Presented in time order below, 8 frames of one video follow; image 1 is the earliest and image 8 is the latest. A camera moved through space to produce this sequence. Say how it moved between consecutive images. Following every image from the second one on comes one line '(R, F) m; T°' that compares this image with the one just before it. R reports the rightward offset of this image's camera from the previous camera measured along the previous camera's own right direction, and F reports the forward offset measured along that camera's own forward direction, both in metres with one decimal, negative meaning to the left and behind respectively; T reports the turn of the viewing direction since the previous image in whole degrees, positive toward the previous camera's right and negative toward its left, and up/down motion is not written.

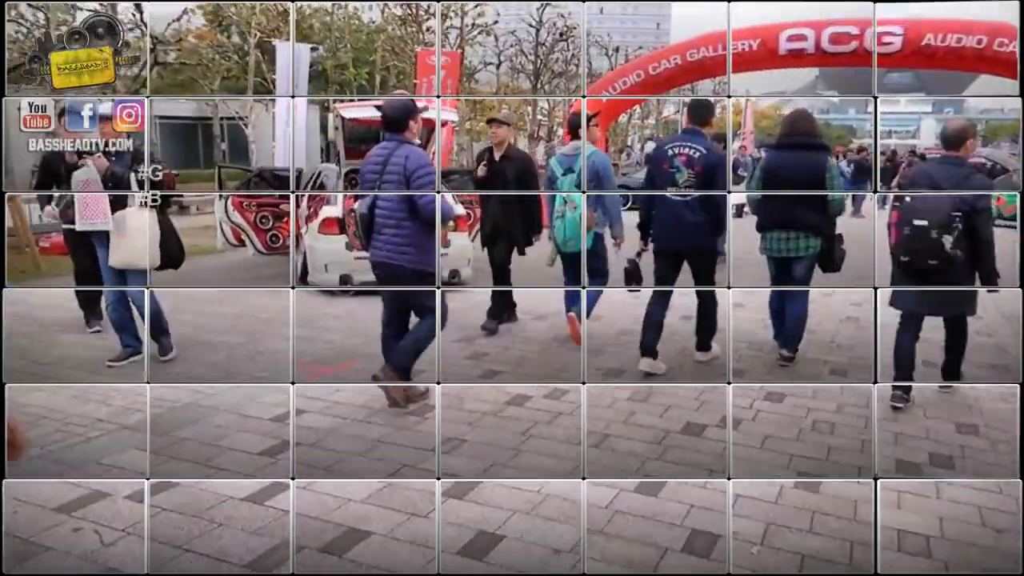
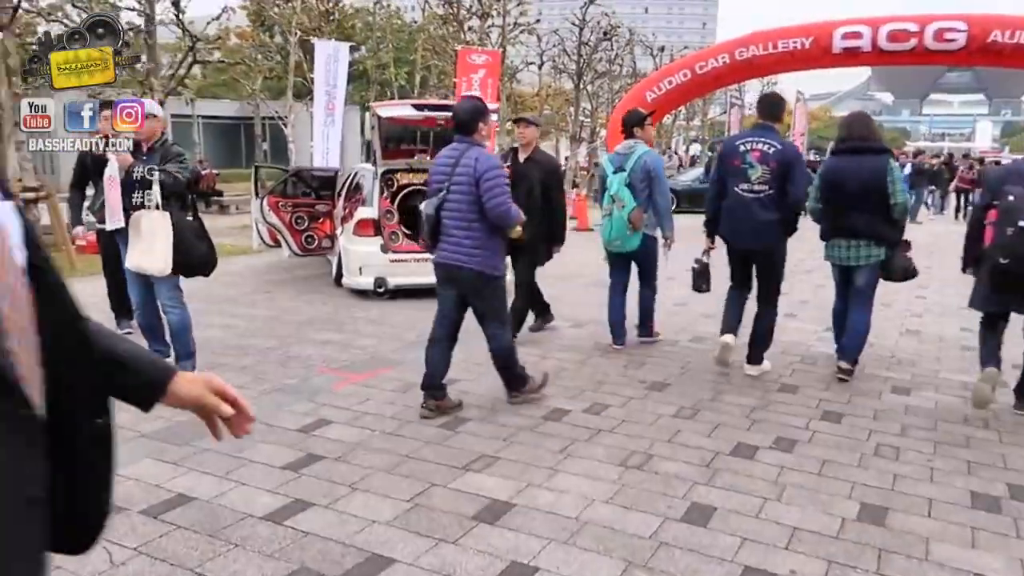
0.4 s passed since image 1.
(0.0, +0.3) m; -3°
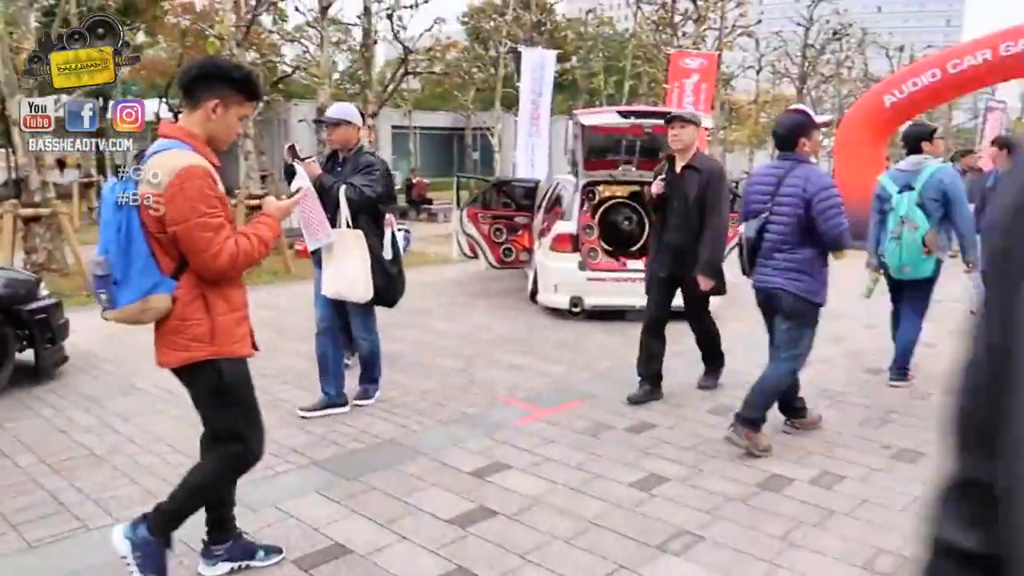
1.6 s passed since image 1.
(-0.1, +0.6) m; -15°
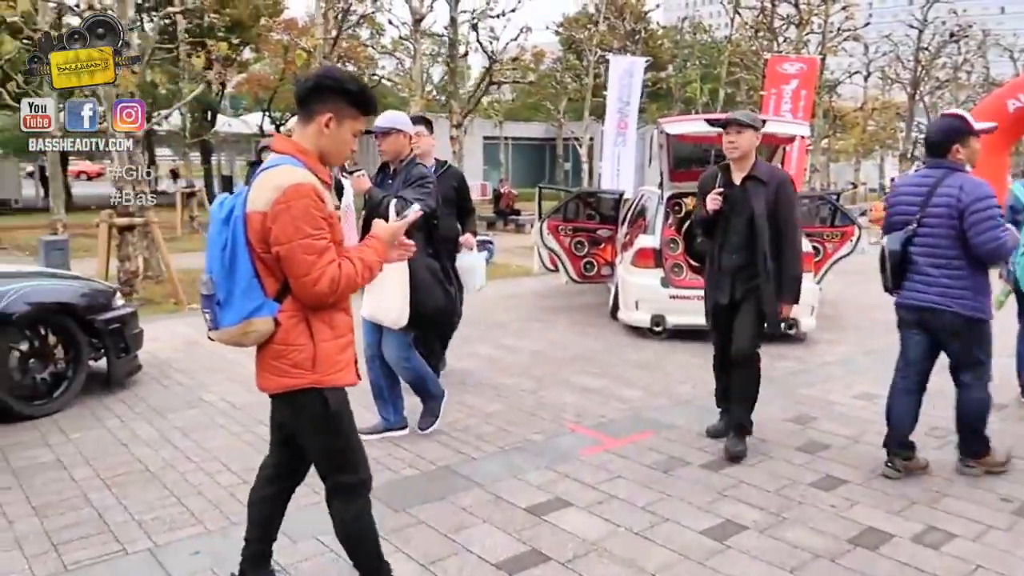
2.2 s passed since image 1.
(+0.1, +0.3) m; -7°
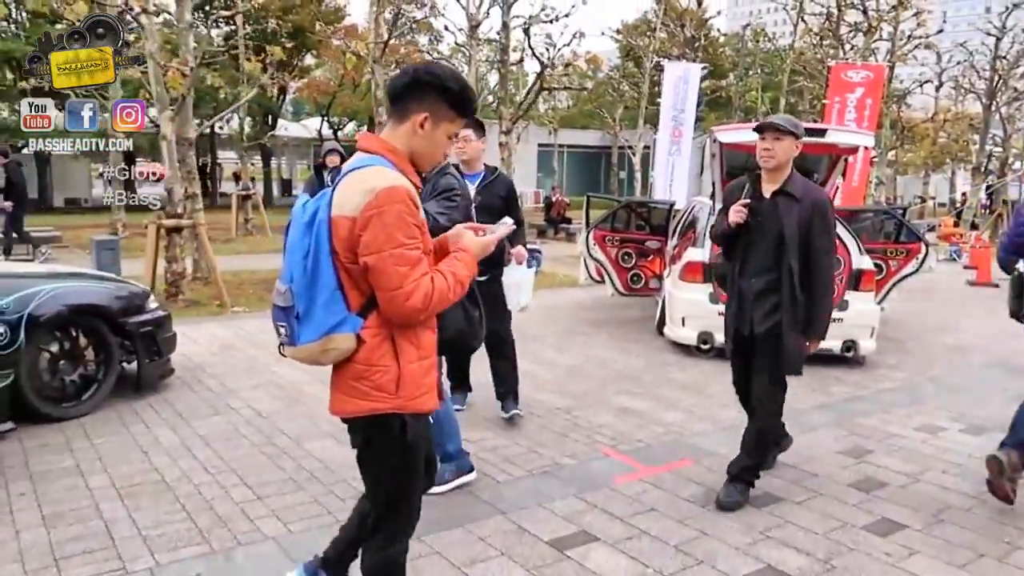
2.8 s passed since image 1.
(+0.1, +0.2) m; -4°
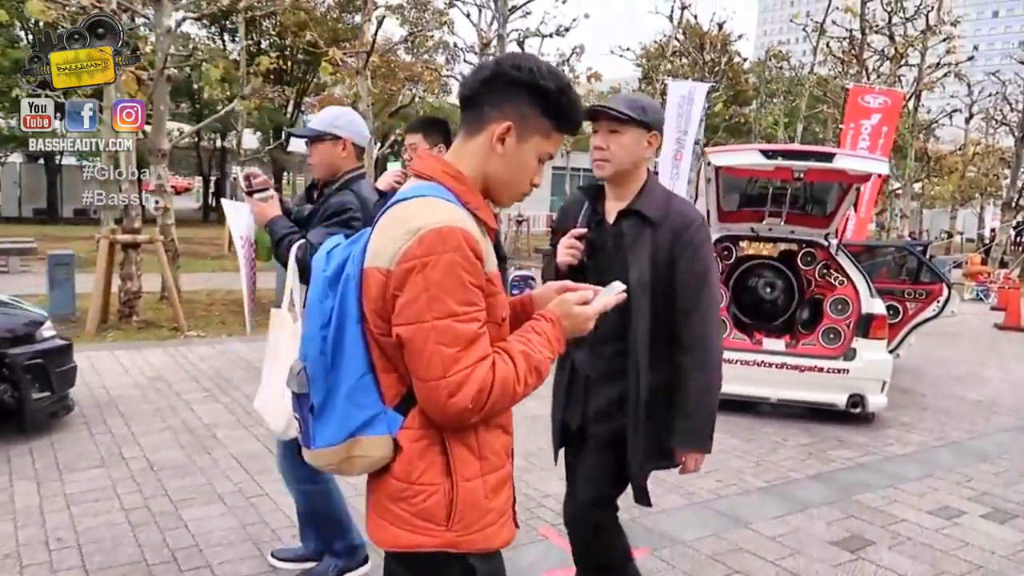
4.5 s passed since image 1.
(+0.4, +0.7) m; -2°
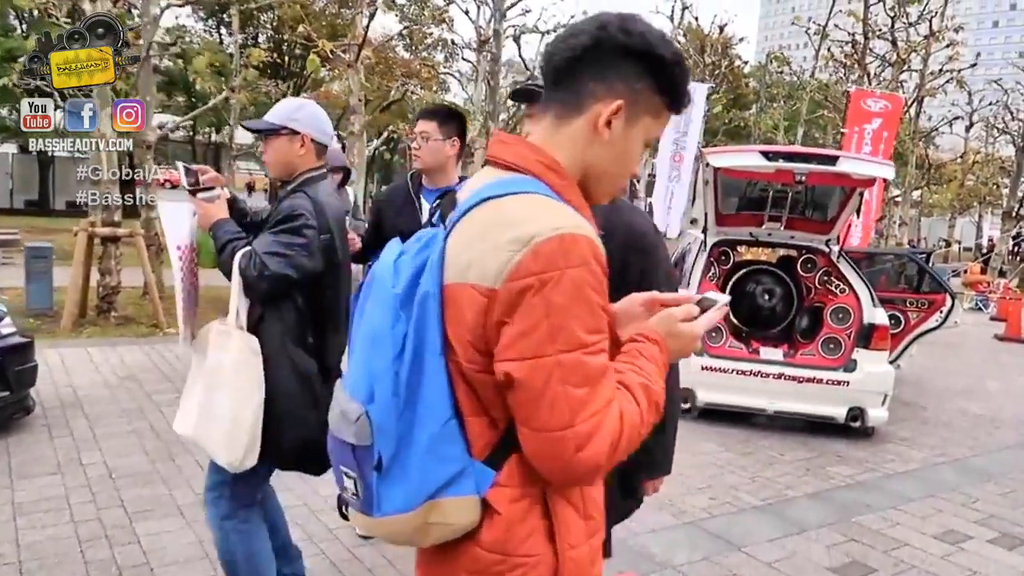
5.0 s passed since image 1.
(+0.1, +0.2) m; 0°
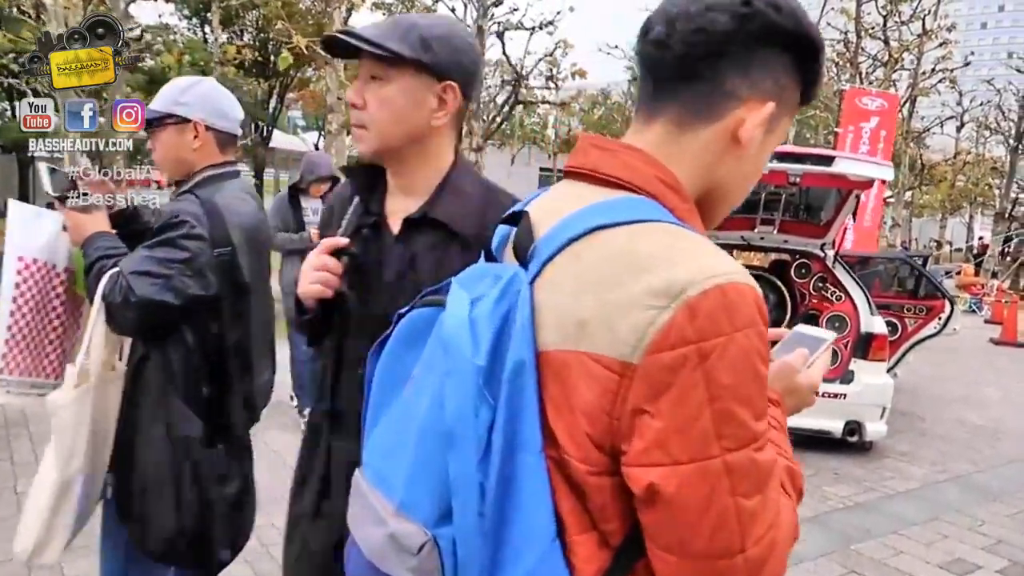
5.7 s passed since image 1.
(+0.1, +0.3) m; +1°
